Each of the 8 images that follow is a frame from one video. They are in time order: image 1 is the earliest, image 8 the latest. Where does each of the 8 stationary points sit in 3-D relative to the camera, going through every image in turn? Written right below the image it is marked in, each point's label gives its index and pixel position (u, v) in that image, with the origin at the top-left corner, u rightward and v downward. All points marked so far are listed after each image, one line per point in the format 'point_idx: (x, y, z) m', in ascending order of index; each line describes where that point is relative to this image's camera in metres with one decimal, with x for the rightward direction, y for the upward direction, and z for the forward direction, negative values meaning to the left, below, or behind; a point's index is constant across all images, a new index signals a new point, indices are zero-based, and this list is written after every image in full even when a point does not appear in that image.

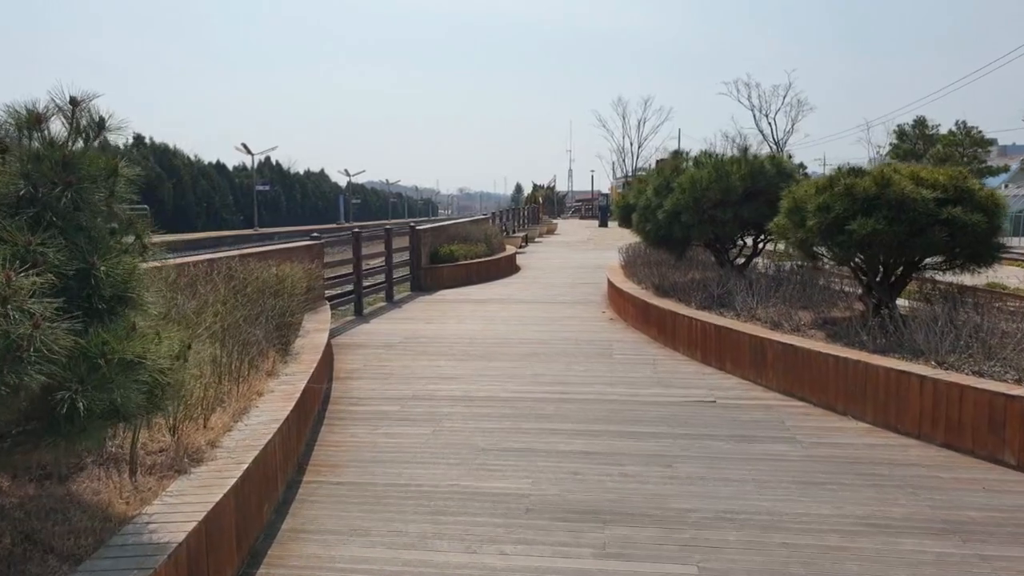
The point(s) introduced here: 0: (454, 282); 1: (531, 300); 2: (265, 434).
0: (-1.2, +0.1, +15.8) m
1: (+0.3, -0.2, +13.3) m
2: (-1.4, -0.8, +4.3) m
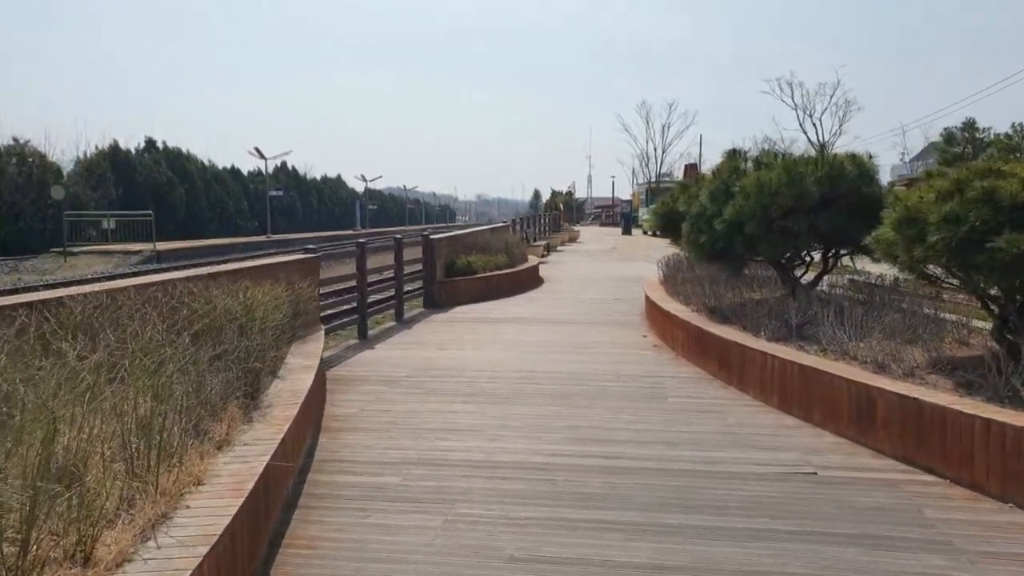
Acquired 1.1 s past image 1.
0: (-0.7, -0.2, +14.3) m
1: (+0.7, -0.5, +11.7) m
2: (-1.2, -1.0, +2.8) m
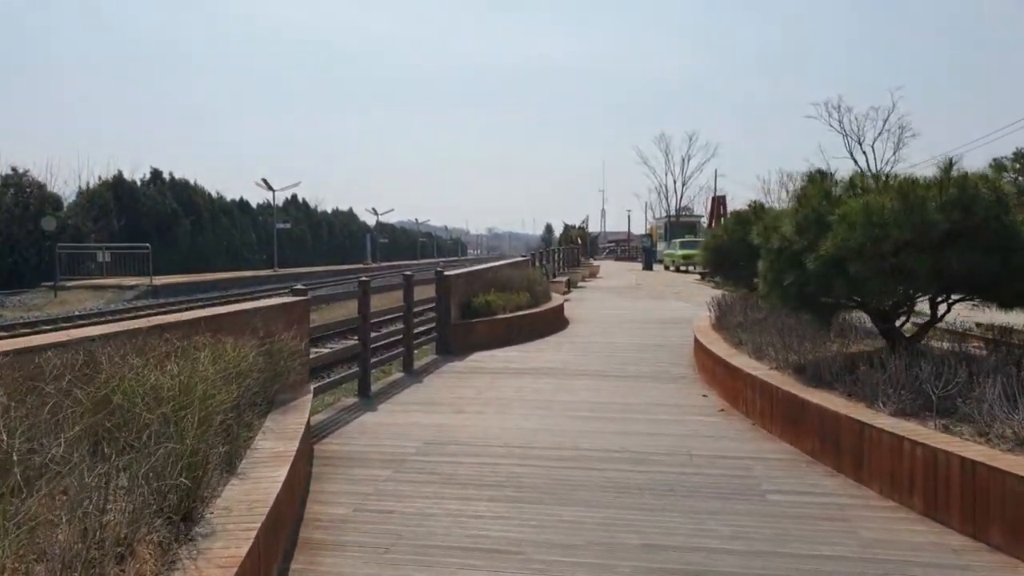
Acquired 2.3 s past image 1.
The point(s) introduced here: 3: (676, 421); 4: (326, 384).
0: (-0.3, -0.9, +12.6) m
1: (+1.1, -1.1, +10.0) m
2: (-1.0, -1.2, +1.1) m
3: (+1.6, -1.3, +7.4) m
4: (-1.9, -1.0, +7.8) m
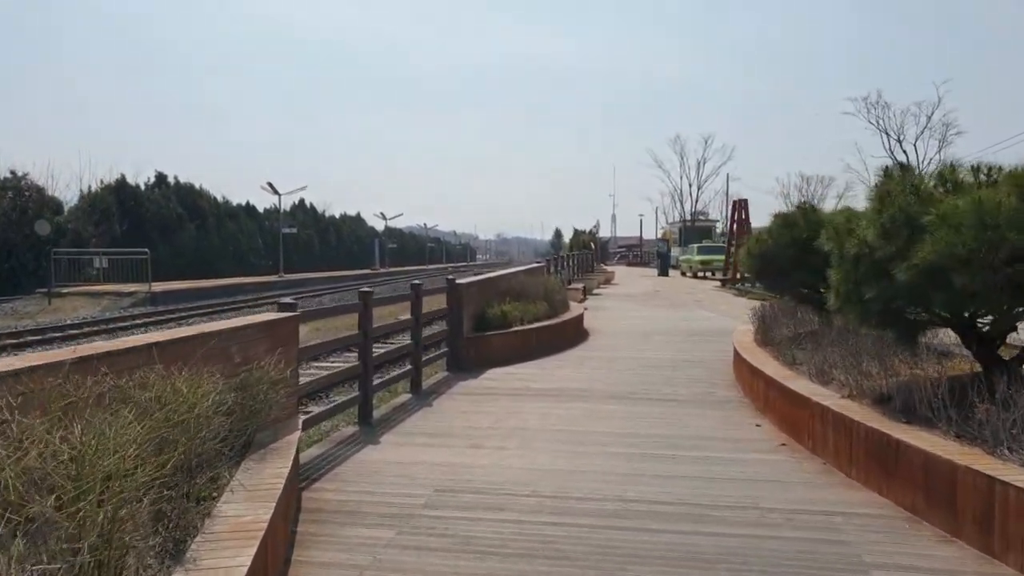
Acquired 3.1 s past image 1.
0: (-0.1, -1.0, +11.5) m
1: (+1.3, -1.2, +8.9) m
2: (-0.8, -1.3, 0.0) m
3: (+1.8, -1.4, +6.2) m
4: (-1.7, -1.1, +6.7) m
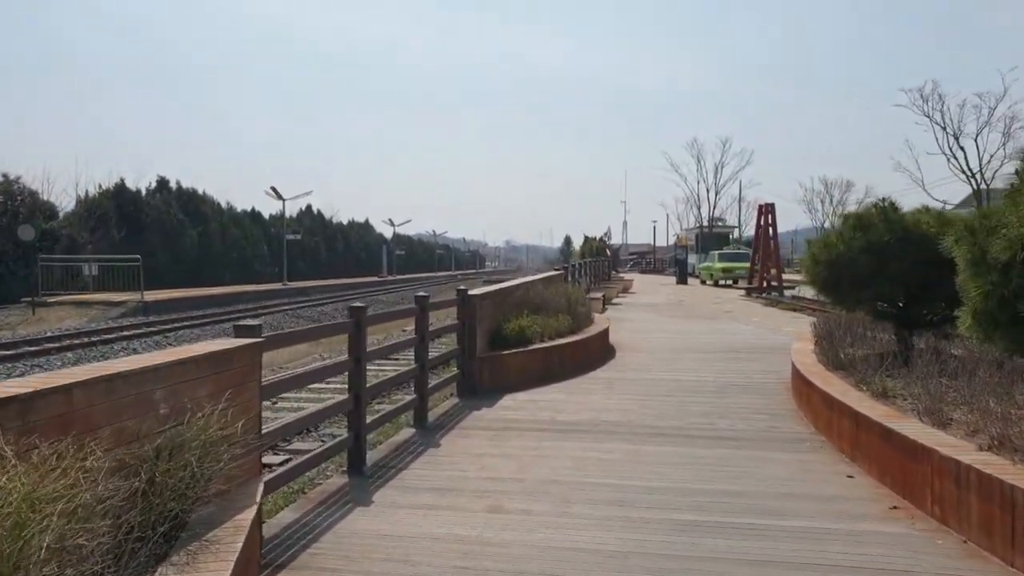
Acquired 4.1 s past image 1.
0: (+0.2, -1.2, +10.0) m
1: (+1.6, -1.3, +7.4) m
2: (-0.7, -1.3, -1.5) m
3: (+2.0, -1.5, +4.7) m
4: (-1.5, -1.2, +5.2) m
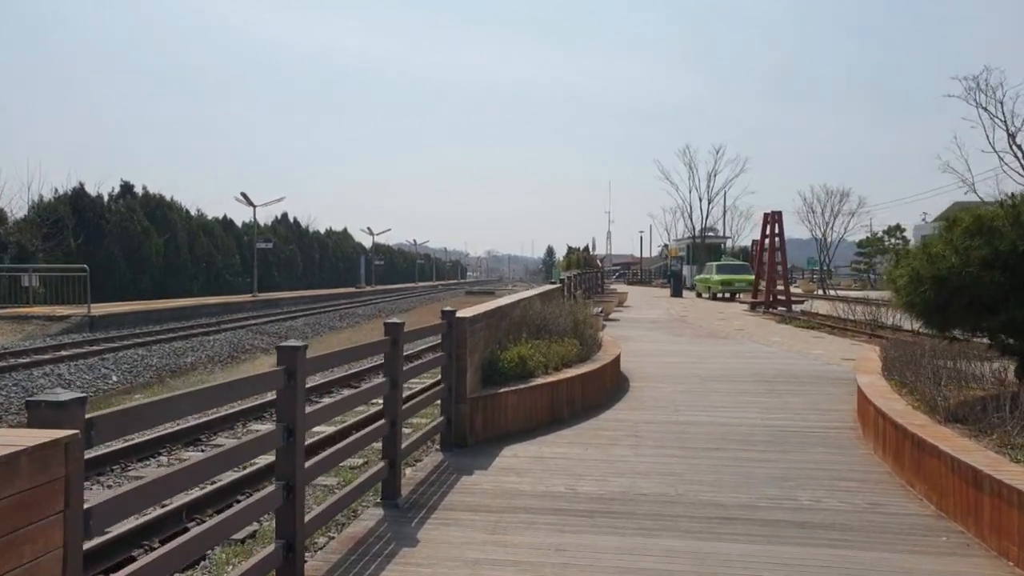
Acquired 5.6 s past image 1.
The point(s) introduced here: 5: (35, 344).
0: (+0.2, -1.4, +7.8) m
1: (+1.6, -1.5, +5.3) m
2: (-0.4, -1.4, -3.6) m
3: (+2.1, -1.6, +2.7) m
4: (-1.4, -1.3, +3.1) m
5: (-10.9, -1.3, +17.5) m
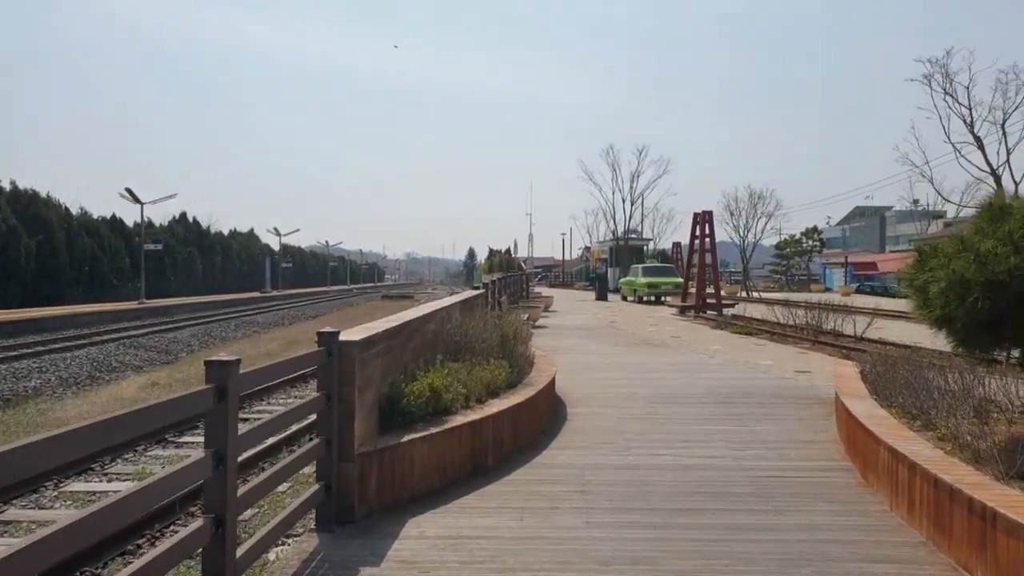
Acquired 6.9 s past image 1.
0: (-0.5, -1.5, +5.9) m
1: (+1.2, -1.6, +3.5) m
2: (+0.1, -1.4, -5.6) m
3: (+1.9, -1.7, +0.9) m
4: (-1.6, -1.4, +1.0) m
5: (-12.5, -1.5, +14.3) m
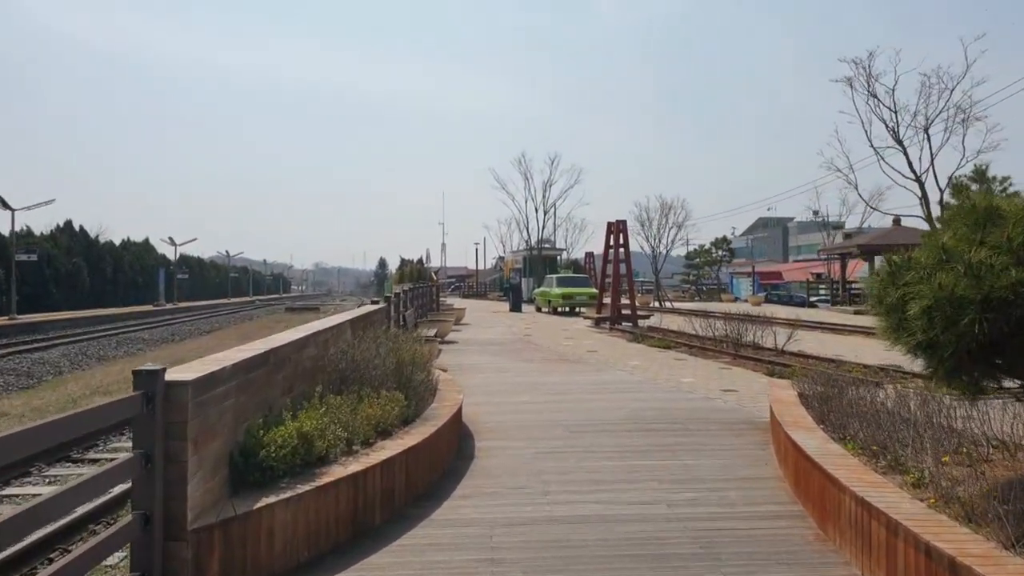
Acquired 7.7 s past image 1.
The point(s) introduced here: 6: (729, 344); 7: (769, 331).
0: (-1.2, -1.6, +4.6) m
1: (+0.7, -1.7, +2.4) m
2: (+0.7, -1.4, -6.7) m
3: (+1.8, -1.7, 0.0) m
4: (-1.7, -1.5, -0.3) m
5: (-14.0, -1.7, +11.7) m
6: (+4.5, -1.2, +16.1) m
7: (+5.6, -0.9, +16.8) m
